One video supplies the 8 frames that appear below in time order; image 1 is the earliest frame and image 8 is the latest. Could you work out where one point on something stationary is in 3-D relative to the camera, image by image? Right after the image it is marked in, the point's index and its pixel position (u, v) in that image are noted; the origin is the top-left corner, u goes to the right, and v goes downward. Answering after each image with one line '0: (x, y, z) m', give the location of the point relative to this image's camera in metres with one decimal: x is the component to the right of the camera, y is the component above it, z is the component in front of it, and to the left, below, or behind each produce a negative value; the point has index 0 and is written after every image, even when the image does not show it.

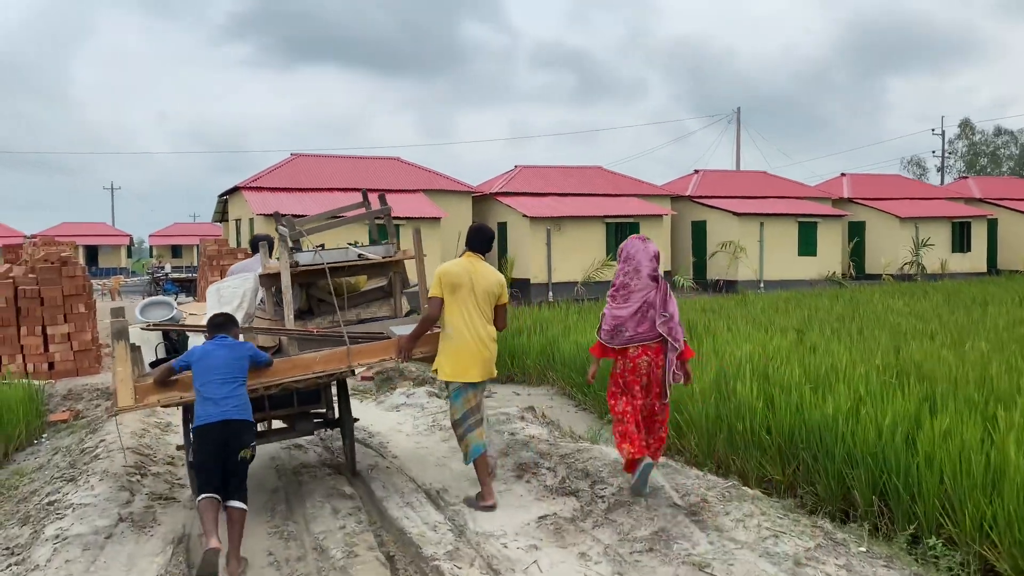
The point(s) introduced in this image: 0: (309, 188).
0: (-4.8, +2.4, +19.6) m
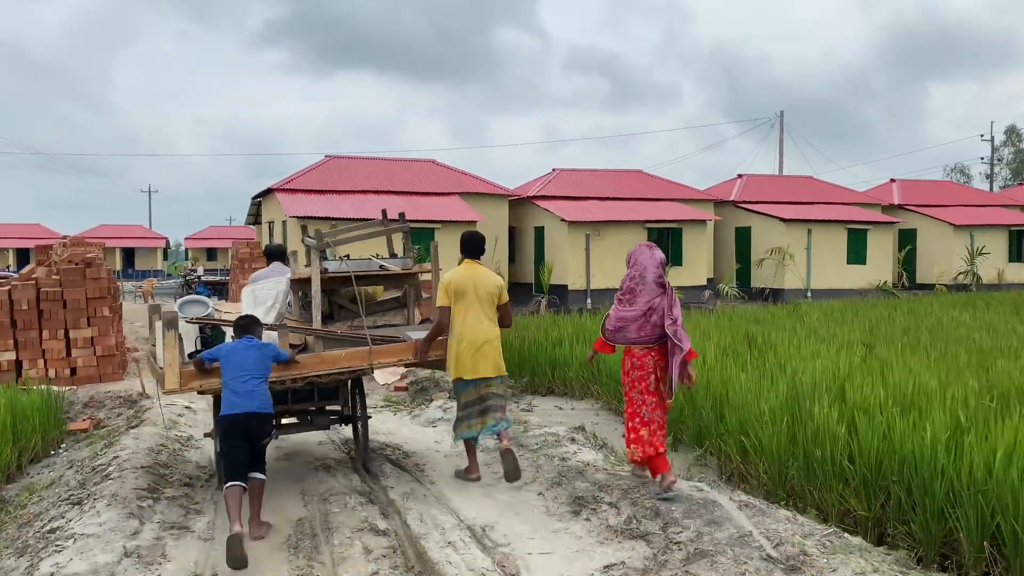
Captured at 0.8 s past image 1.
0: (-3.9, +2.3, +19.2) m
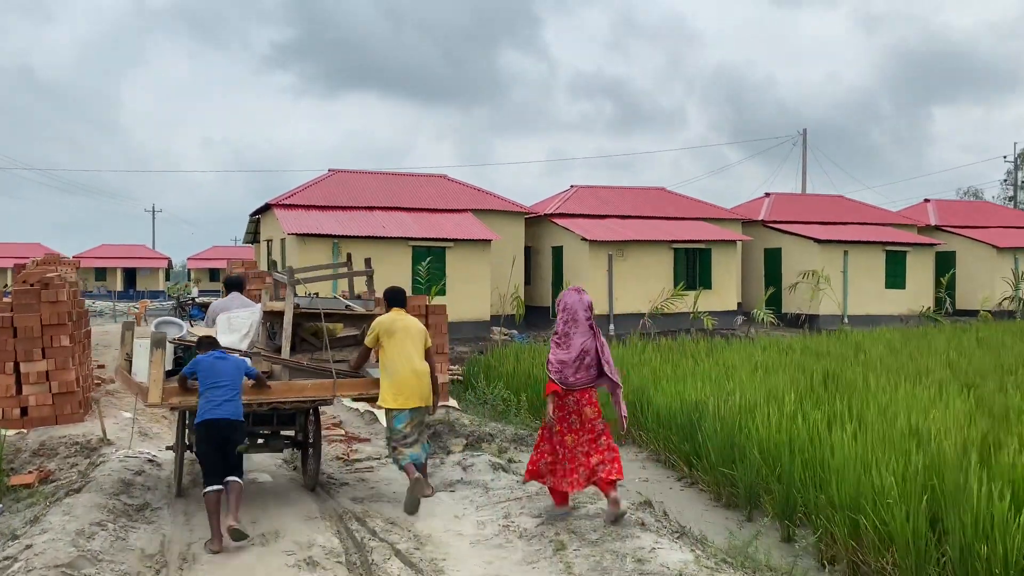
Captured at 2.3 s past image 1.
0: (-3.5, +1.8, +17.9) m
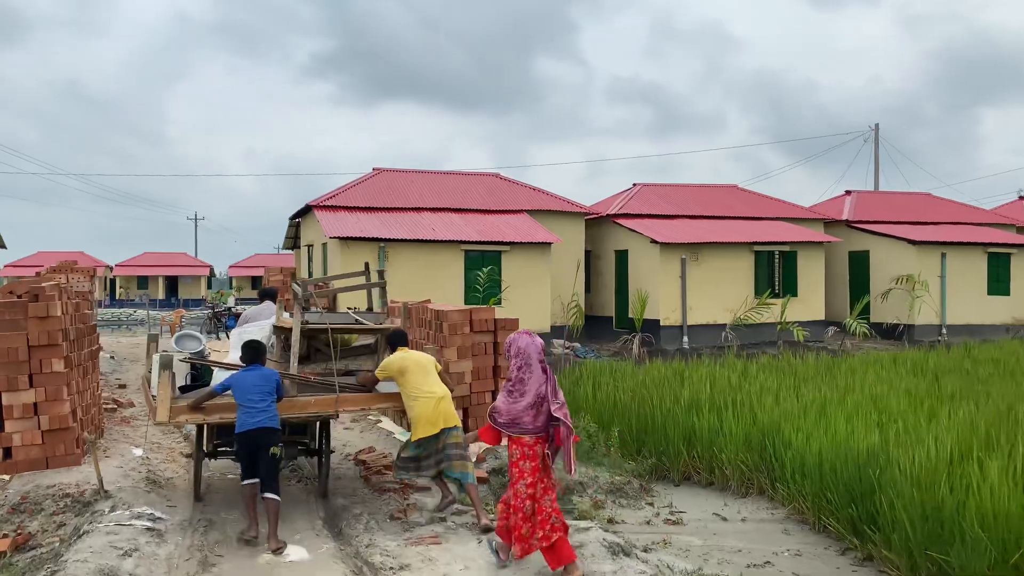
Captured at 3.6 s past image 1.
0: (-2.3, +1.6, +16.3) m
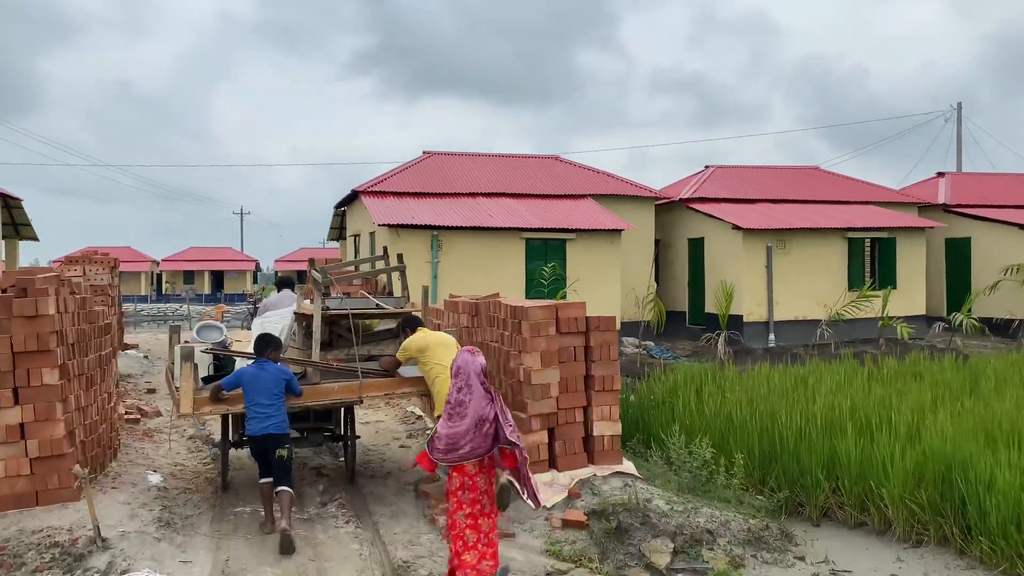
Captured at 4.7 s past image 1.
0: (-1.2, +1.7, +14.9) m
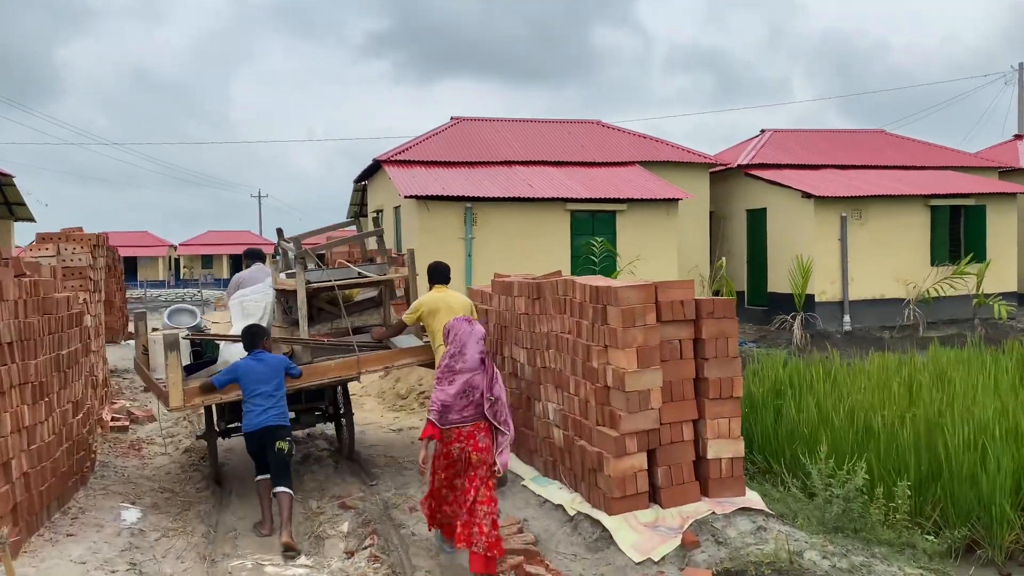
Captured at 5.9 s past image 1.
0: (-0.6, +2.1, +13.3) m
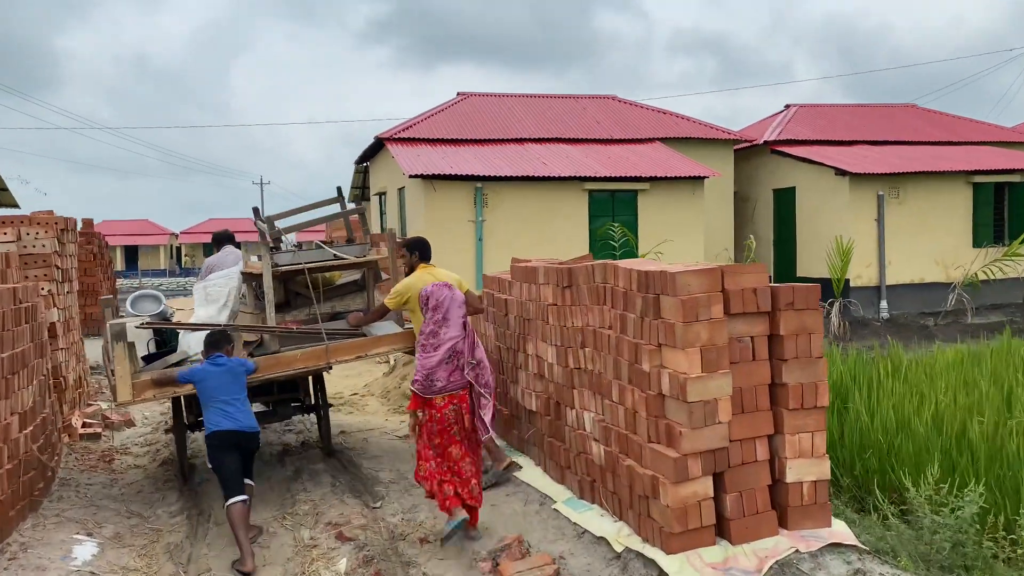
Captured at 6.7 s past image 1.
0: (-0.4, +2.3, +12.4) m
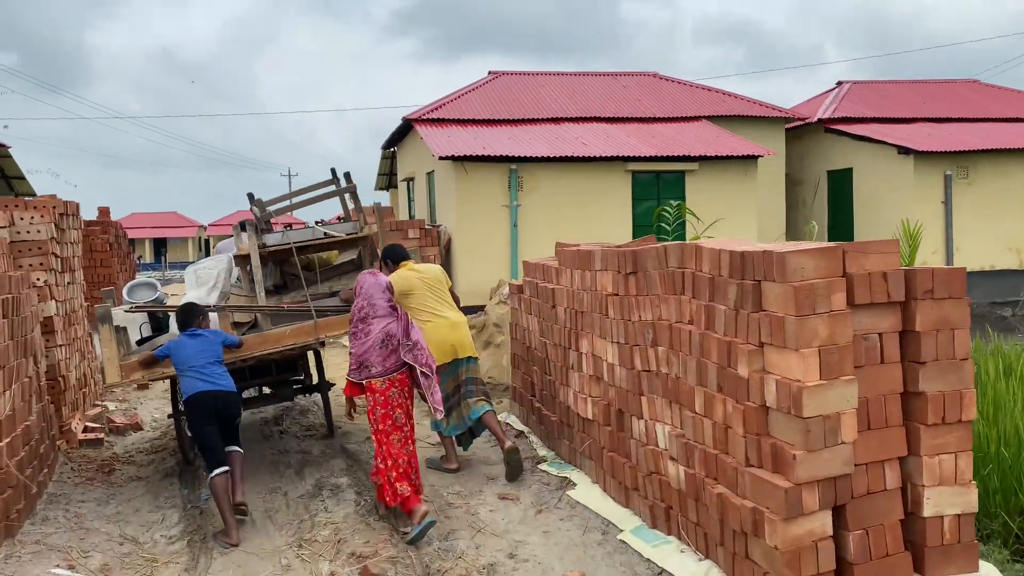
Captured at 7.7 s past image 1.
0: (+0.1, +2.4, +11.7) m
